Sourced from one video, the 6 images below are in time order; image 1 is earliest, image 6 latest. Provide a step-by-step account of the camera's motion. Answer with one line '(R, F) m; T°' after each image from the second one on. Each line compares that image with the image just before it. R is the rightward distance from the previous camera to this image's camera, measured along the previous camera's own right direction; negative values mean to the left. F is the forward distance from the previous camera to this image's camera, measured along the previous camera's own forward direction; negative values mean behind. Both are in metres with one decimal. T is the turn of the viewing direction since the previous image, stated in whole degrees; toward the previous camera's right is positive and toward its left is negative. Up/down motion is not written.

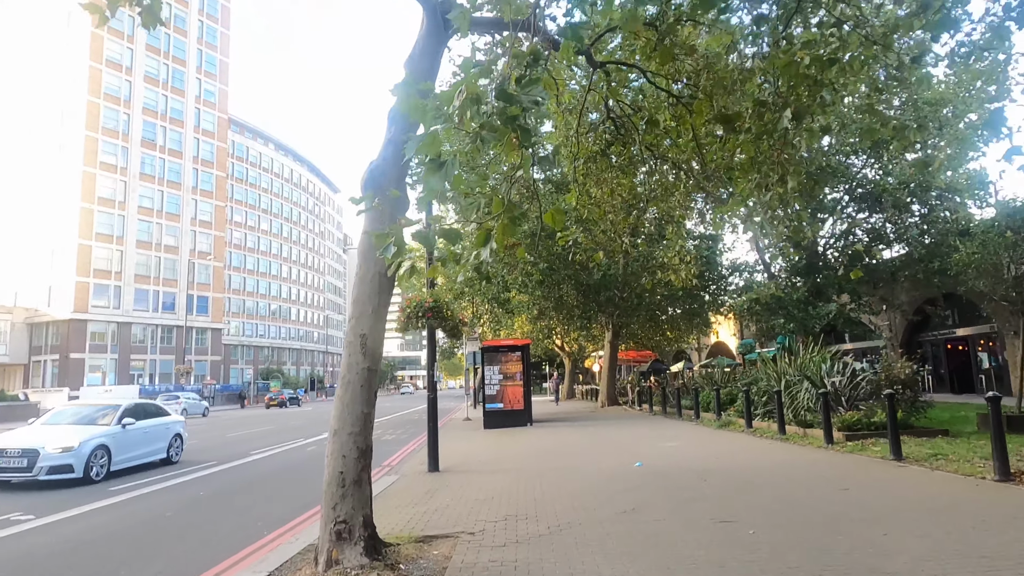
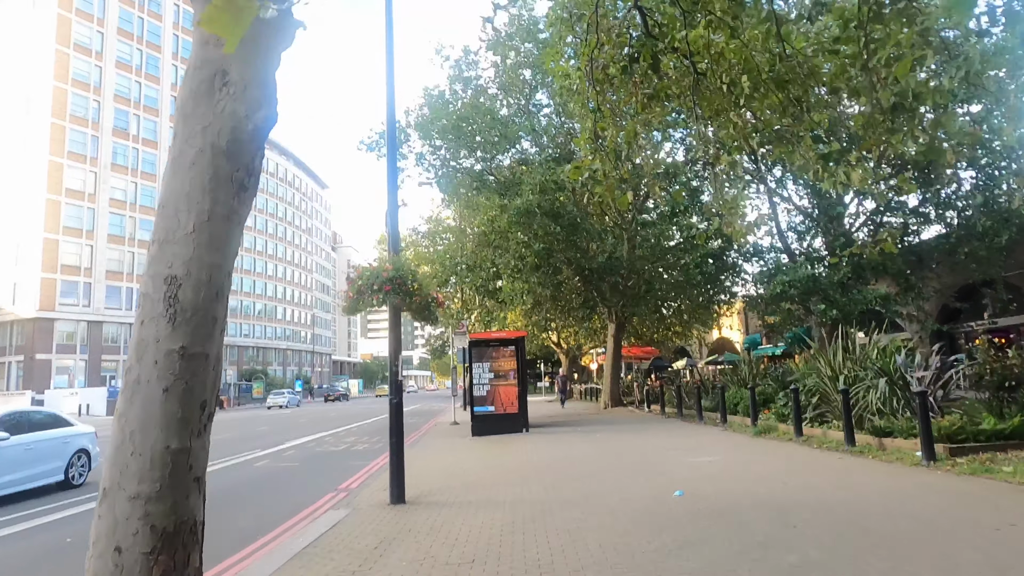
(0.0, +2.7) m; +1°
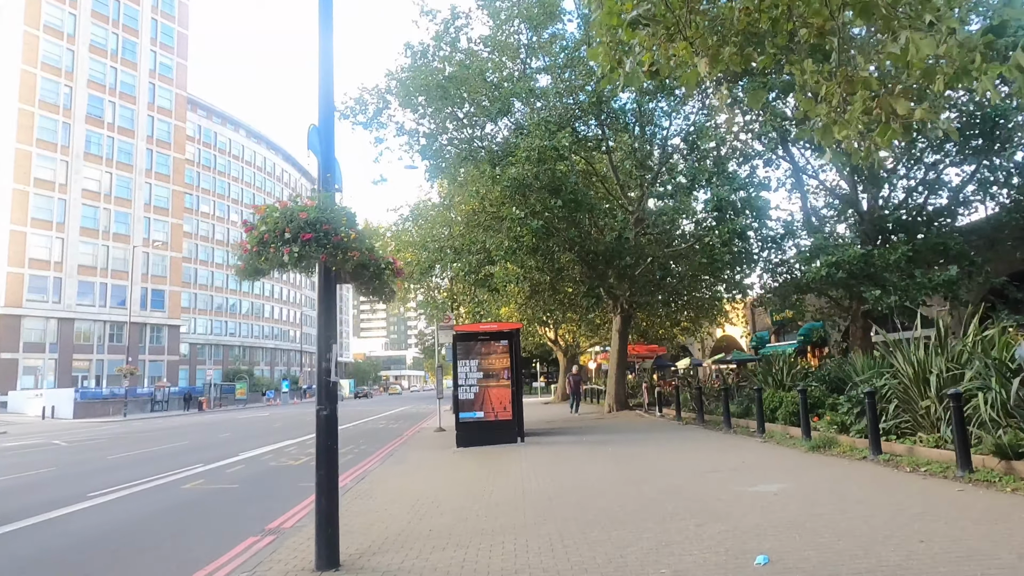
(0.0, +2.5) m; 0°
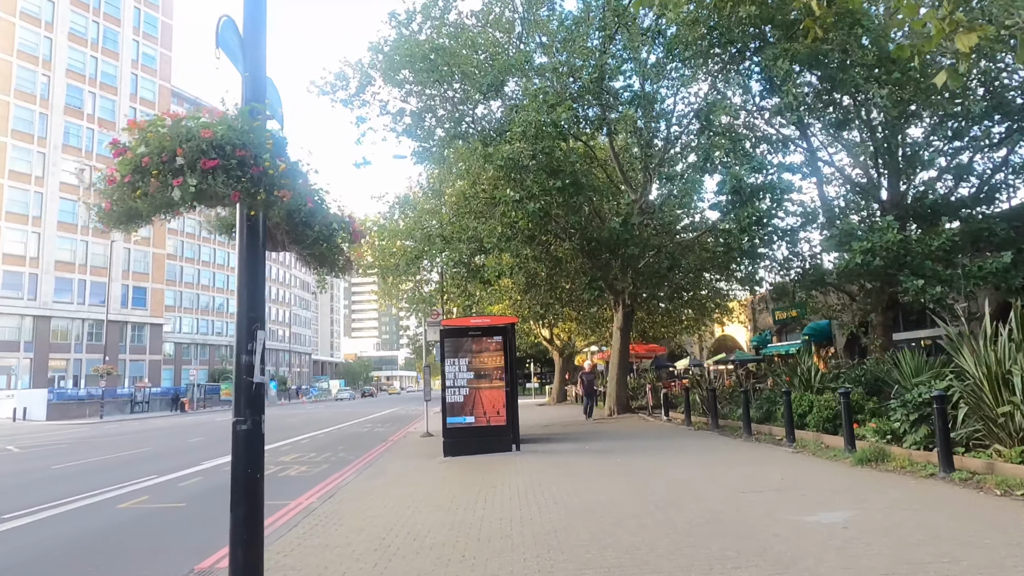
(0.0, +1.5) m; +1°
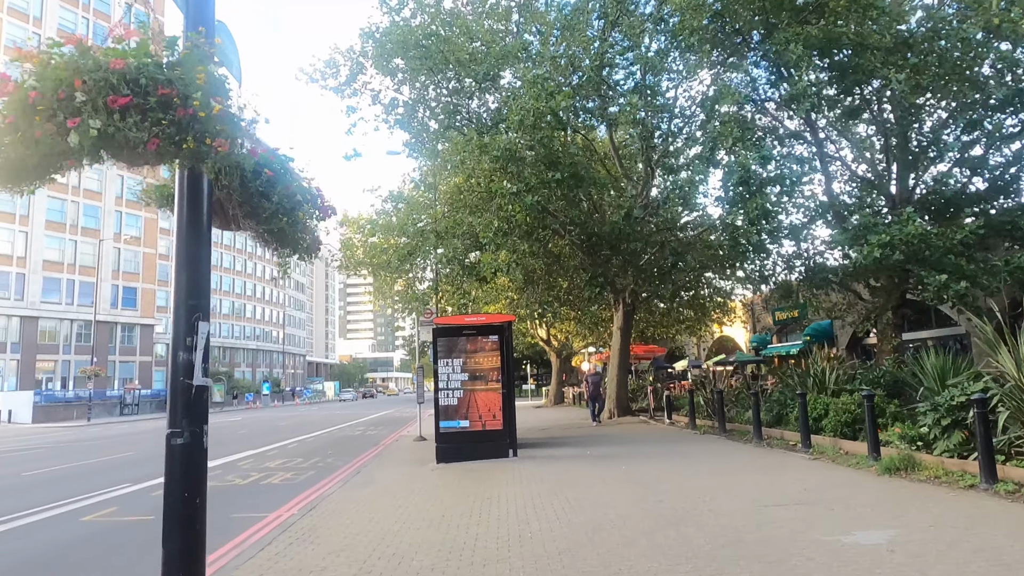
(0.0, +0.7) m; 0°
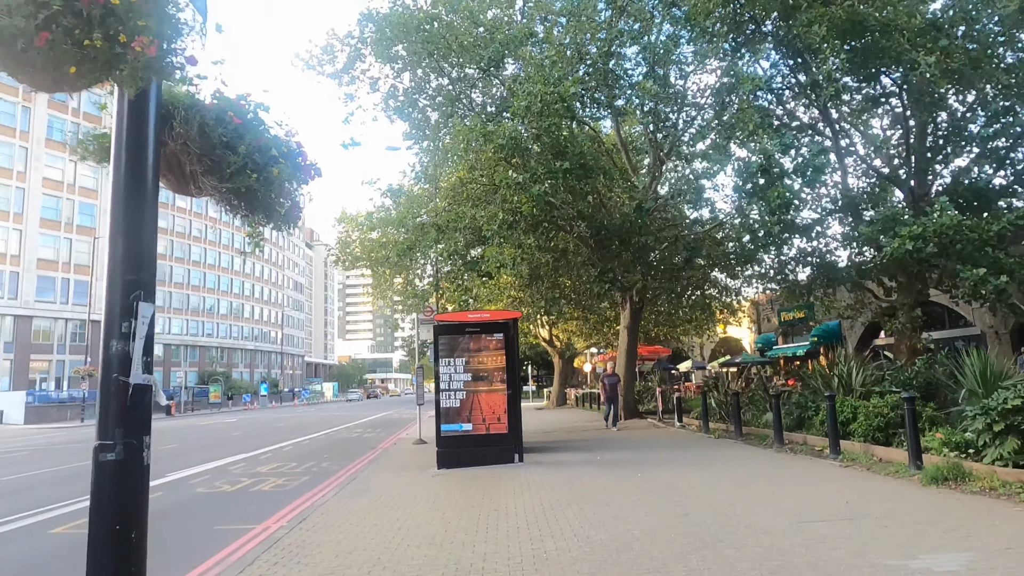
(-0.1, +0.7) m; 0°
